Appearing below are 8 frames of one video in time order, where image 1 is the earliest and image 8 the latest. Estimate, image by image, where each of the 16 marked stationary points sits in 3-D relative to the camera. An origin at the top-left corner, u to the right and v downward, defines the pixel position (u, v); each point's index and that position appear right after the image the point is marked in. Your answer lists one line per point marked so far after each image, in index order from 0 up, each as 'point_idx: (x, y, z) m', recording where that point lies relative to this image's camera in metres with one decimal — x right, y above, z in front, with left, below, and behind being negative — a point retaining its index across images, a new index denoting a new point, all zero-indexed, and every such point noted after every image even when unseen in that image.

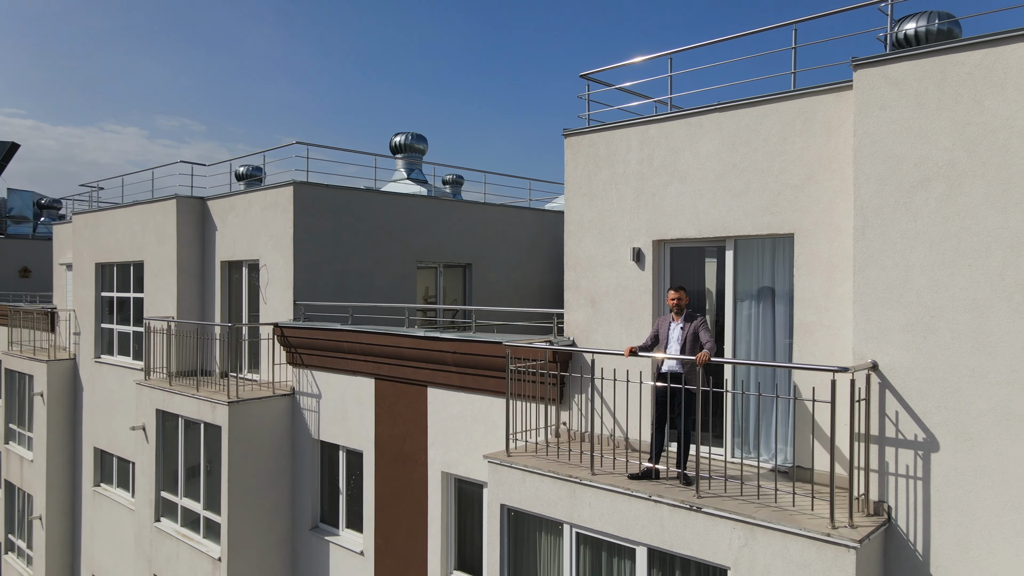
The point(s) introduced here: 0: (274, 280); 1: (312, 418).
0: (-3.8, +0.1, +9.7) m
1: (-2.8, -1.8, +8.7) m
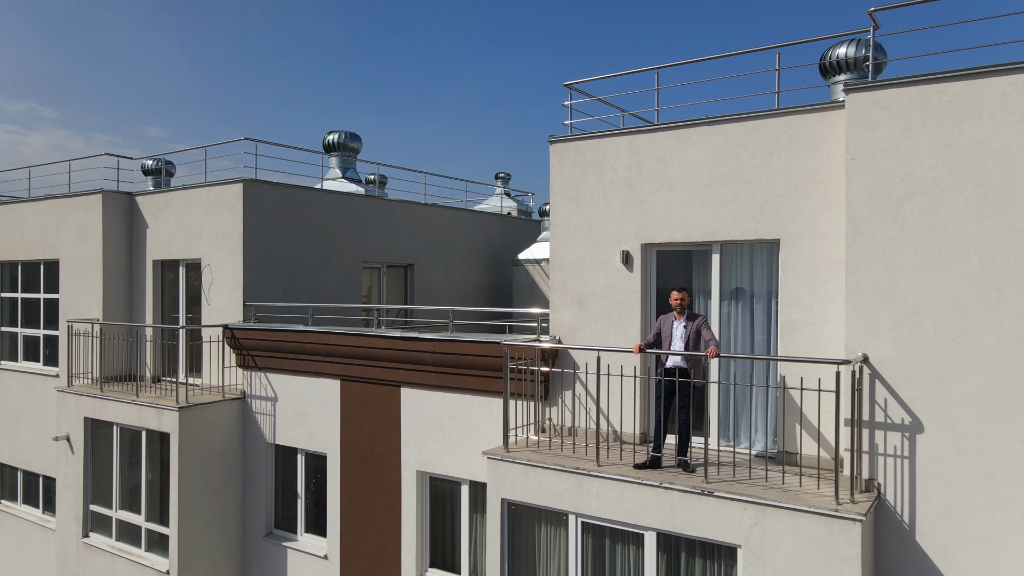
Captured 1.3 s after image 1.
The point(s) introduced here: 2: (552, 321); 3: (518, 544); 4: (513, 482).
0: (-4.4, +0.1, +9.2) m
1: (-3.3, -1.8, +8.3) m
2: (+0.4, -0.3, +6.2) m
3: (+0.1, -2.2, +5.2) m
4: (0.0, -1.6, +5.0) m
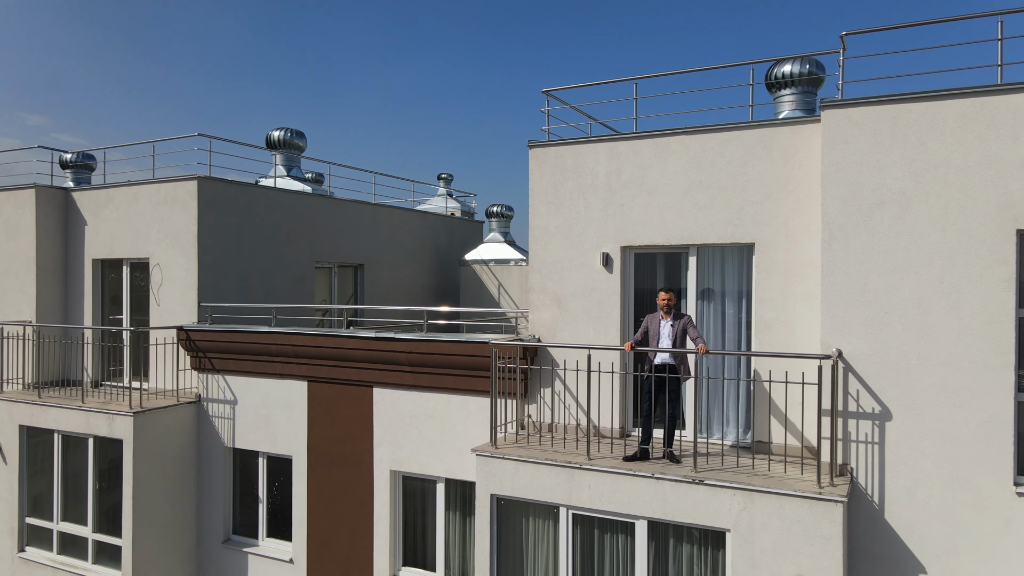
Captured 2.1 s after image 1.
0: (-5.0, +0.1, +8.8) m
1: (-3.8, -1.8, +8.0) m
2: (+0.2, -0.3, +6.3) m
3: (0.0, -2.2, +5.3) m
4: (-0.1, -1.6, +5.1) m
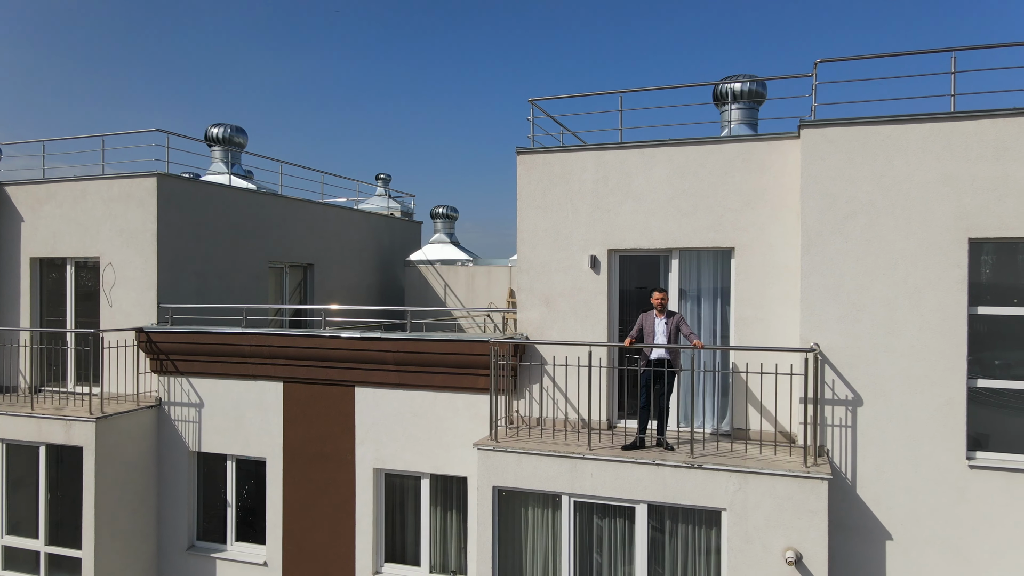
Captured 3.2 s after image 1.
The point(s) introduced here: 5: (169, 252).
0: (-5.4, +0.1, +8.4) m
1: (-4.1, -1.8, +7.8) m
2: (+0.1, -0.3, +6.5) m
3: (0.0, -2.2, +5.5) m
4: (0.0, -1.6, +5.3) m
5: (-4.6, +0.5, +8.3) m
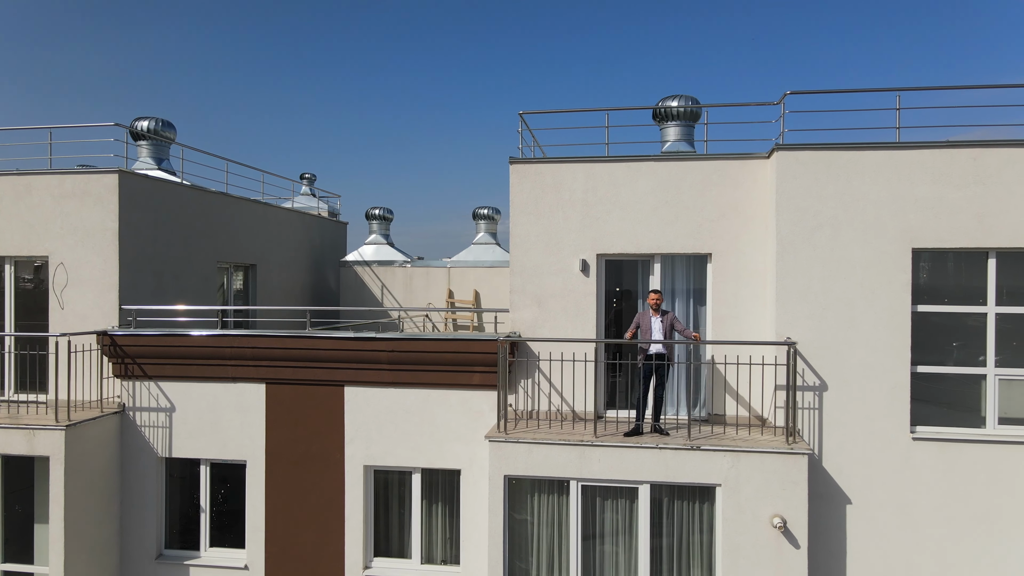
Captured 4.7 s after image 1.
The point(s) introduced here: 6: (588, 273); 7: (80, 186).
0: (-5.7, +0.1, +7.9) m
1: (-4.3, -1.8, +7.5) m
2: (0.0, -0.3, +6.9) m
3: (0.0, -2.2, +5.8) m
4: (+0.1, -1.6, +5.7) m
5: (-4.9, +0.5, +7.9) m
6: (+0.8, +0.2, +6.7) m
7: (-5.5, +1.3, +7.8) m
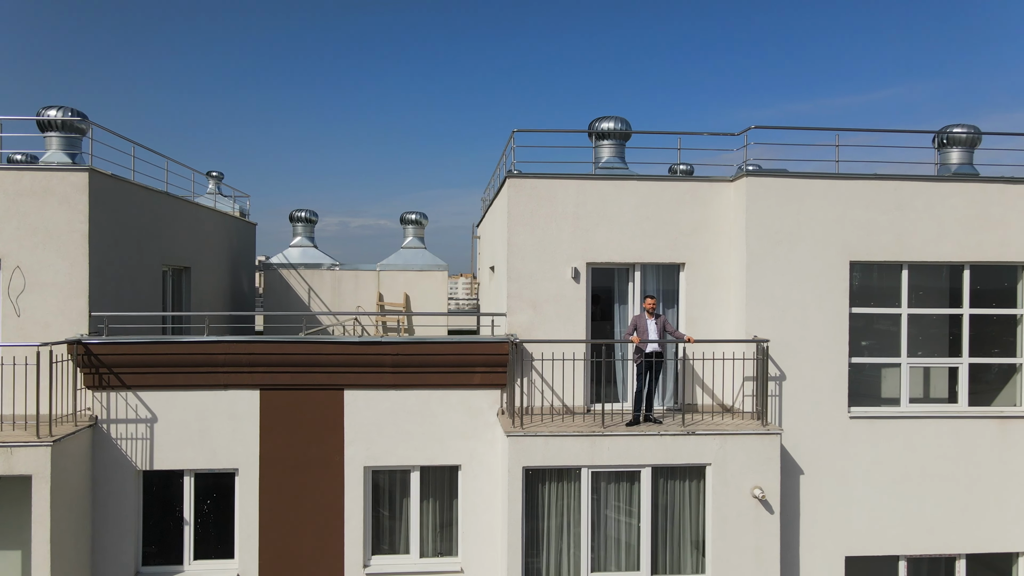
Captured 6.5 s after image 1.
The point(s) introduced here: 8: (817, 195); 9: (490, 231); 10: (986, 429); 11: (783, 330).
0: (-5.8, +0.1, +7.4) m
1: (-4.4, -1.9, +7.2) m
2: (-0.1, -0.4, +7.4) m
3: (+0.2, -2.2, +6.4) m
4: (+0.2, -1.7, +6.3) m
5: (-5.1, +0.4, +7.6) m
6: (+0.8, +0.1, +7.4) m
7: (-5.6, +1.2, +7.4) m
8: (+3.4, +1.0, +6.8) m
9: (-0.4, +1.0, +10.5) m
10: (+5.4, -1.6, +7.0) m
11: (+3.0, -0.5, +6.8) m
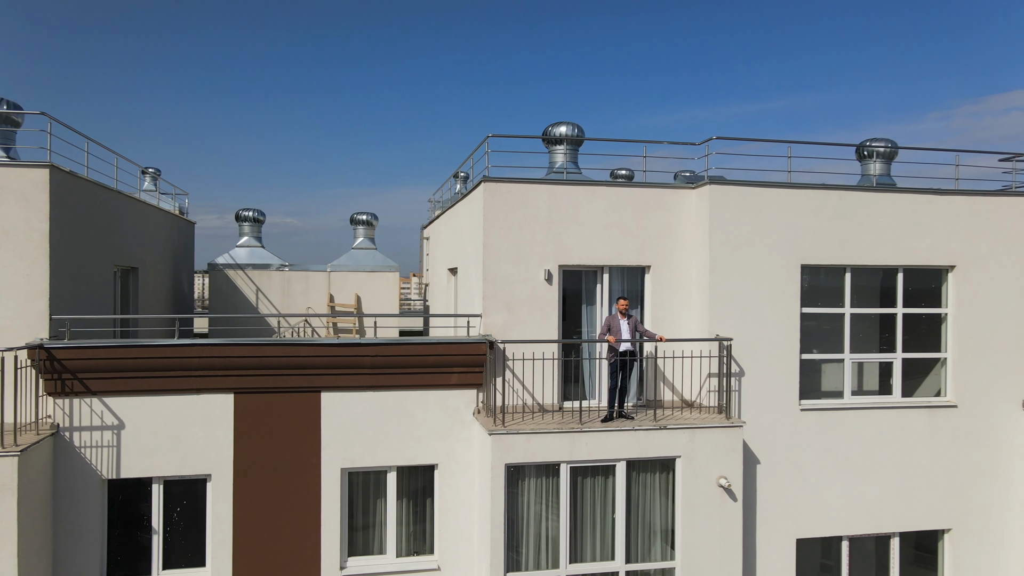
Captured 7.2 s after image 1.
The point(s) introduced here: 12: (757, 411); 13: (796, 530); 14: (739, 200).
0: (-6.1, 0.0, +7.0) m
1: (-4.7, -1.9, +7.0) m
2: (-0.4, -0.4, +7.7) m
3: (0.0, -2.3, +6.6) m
4: (0.0, -1.7, +6.5) m
5: (-5.4, +0.4, +7.3) m
6: (+0.5, +0.1, +7.7) m
7: (-5.9, +1.2, +7.0) m
8: (+3.2, +1.0, +7.4) m
9: (-1.0, +1.0, +10.6) m
10: (+5.1, -1.6, +7.8) m
11: (+2.7, -0.5, +7.3) m
12: (+3.0, -1.5, +7.4) m
13: (+3.5, -3.0, +7.5) m
14: (+2.7, +1.1, +7.3) m
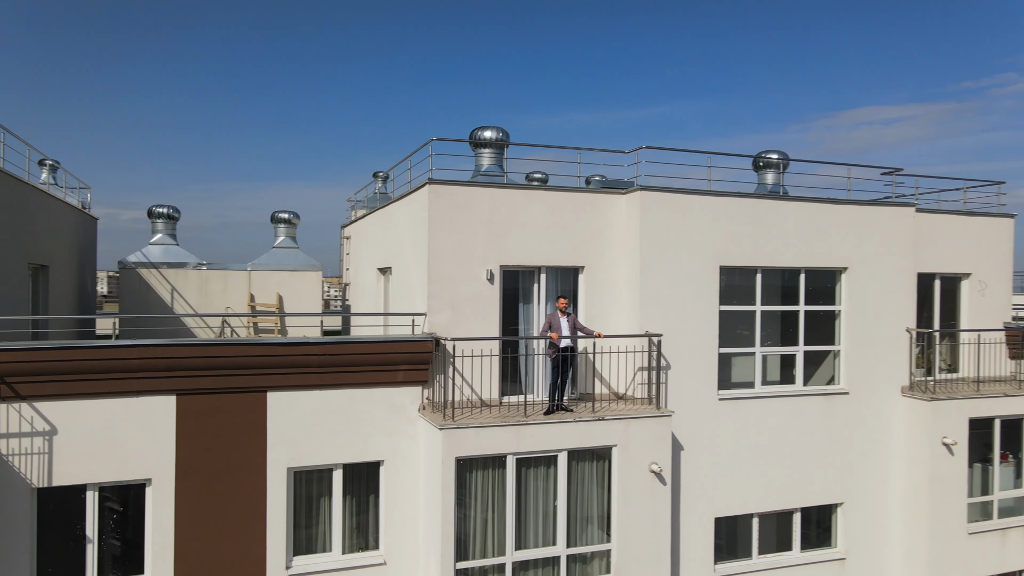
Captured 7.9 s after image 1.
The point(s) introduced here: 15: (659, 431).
0: (-6.6, 0.0, +6.5) m
1: (-5.2, -1.9, +6.7) m
2: (-1.1, -0.4, +7.9) m
3: (-0.6, -2.3, +7.0) m
4: (-0.5, -1.7, +6.9) m
5: (-6.0, +0.4, +6.9) m
6: (-0.2, +0.1, +8.1) m
7: (-6.5, +1.2, +6.5) m
8: (+2.5, +1.0, +8.2) m
9: (-2.1, +1.0, +10.8) m
10: (+4.3, -1.6, +8.8) m
11: (+2.1, -0.5, +8.1) m
12: (+2.3, -1.5, +8.1) m
13: (+2.7, -3.0, +8.3) m
14: (+2.0, +1.0, +8.0) m
15: (+1.7, -1.7, +7.4) m
